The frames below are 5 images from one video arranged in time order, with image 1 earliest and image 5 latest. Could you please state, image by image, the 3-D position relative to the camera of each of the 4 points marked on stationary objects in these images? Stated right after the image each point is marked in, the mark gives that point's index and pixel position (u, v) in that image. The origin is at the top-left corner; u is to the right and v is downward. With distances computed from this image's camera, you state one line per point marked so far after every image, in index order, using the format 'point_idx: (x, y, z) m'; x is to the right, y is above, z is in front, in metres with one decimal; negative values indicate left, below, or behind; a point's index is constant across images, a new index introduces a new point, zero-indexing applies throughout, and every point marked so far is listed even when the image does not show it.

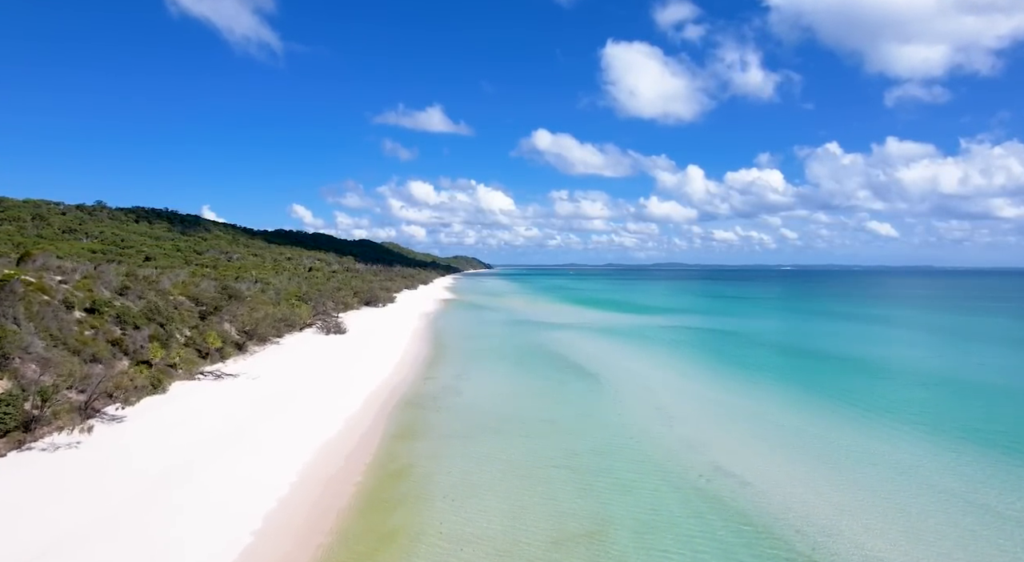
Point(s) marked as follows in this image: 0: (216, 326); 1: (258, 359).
0: (-9.6, -1.5, +18.0) m
1: (-7.8, -2.5, +17.3) m
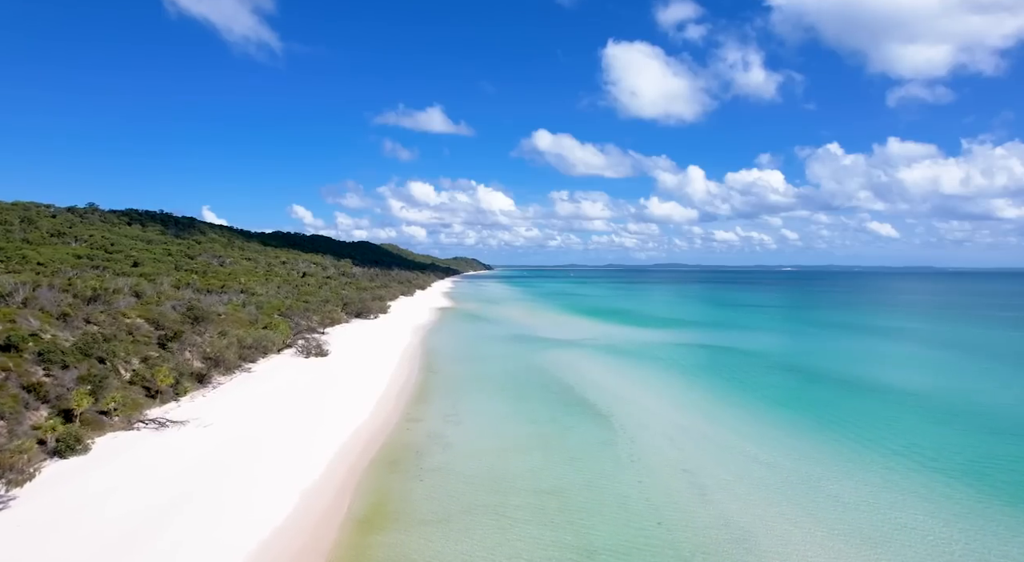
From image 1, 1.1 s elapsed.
0: (-9.7, -2.2, +15.8) m
1: (-7.9, -3.1, +15.1) m
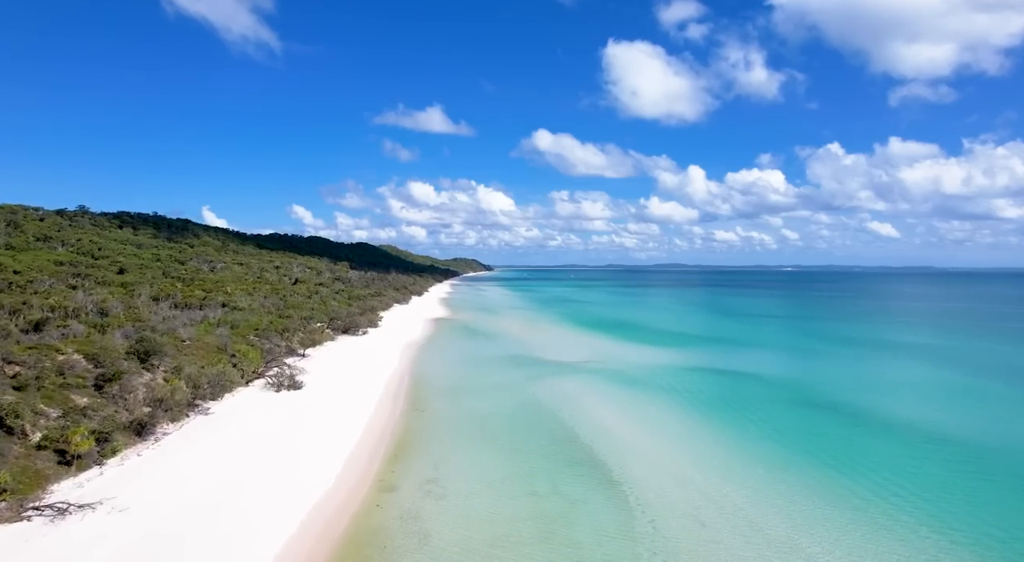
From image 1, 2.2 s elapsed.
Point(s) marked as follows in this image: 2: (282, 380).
0: (-9.8, -3.0, +13.4) m
1: (-8.0, -3.9, +12.6) m
2: (-8.2, -3.5, +19.9) m
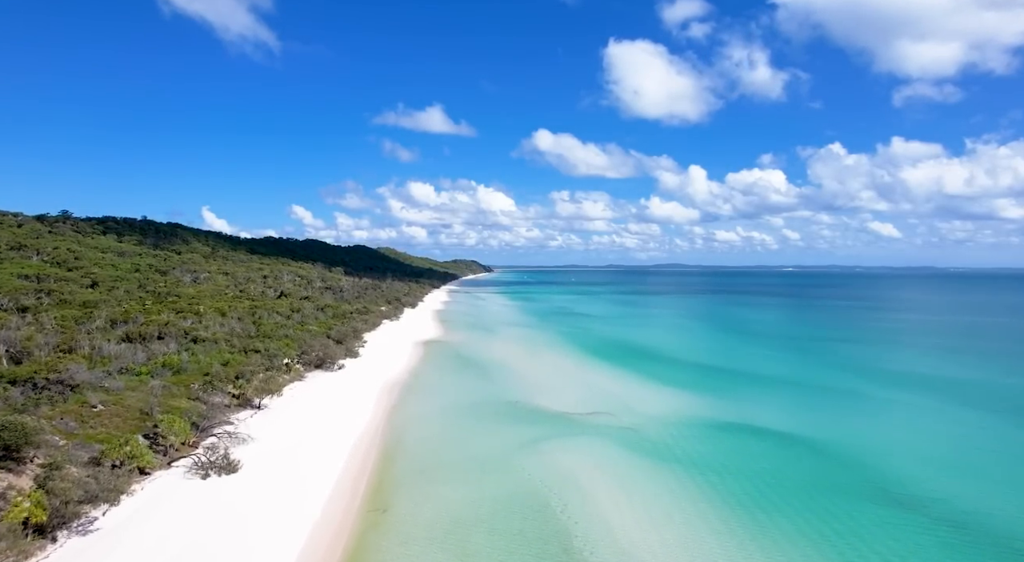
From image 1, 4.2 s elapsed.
0: (-10.0, -4.5, +9.2) m
1: (-8.3, -5.5, +8.4) m
2: (-8.5, -5.0, +15.7) m
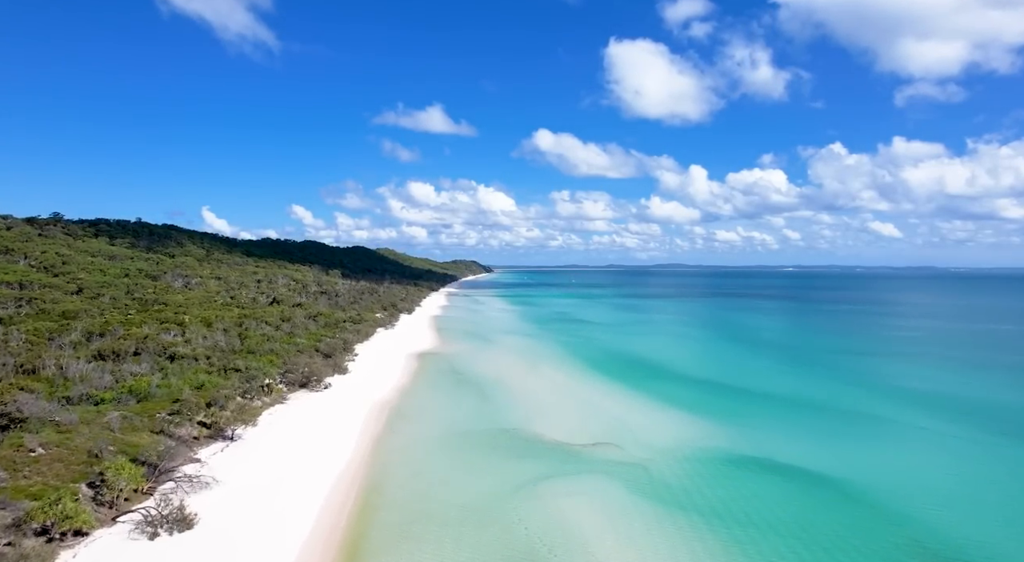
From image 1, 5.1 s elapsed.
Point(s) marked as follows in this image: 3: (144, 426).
0: (-10.2, -5.2, +7.3) m
1: (-8.4, -6.2, +6.5) m
2: (-8.6, -5.7, +13.8) m
3: (-12.3, -4.8, +18.7) m
